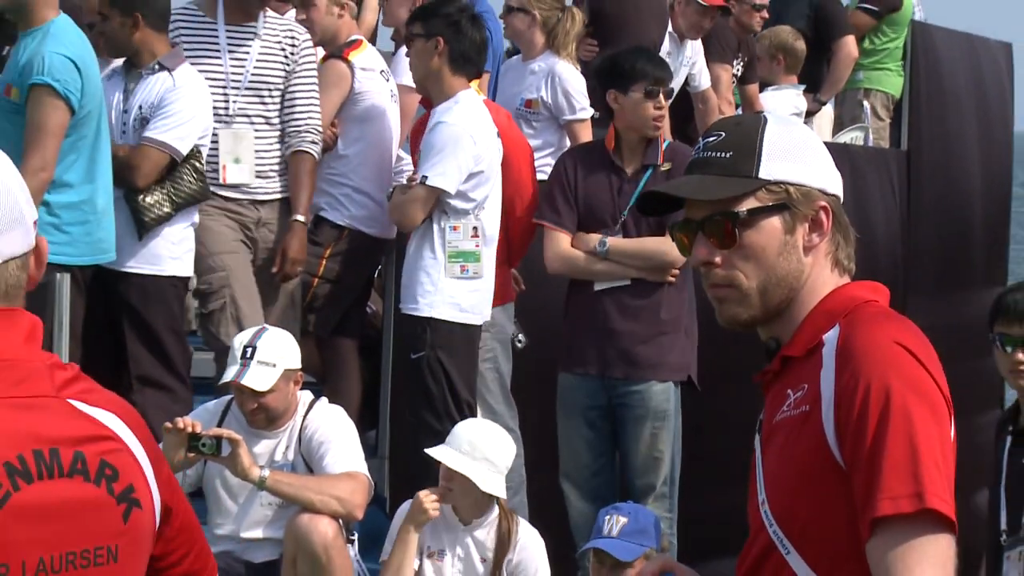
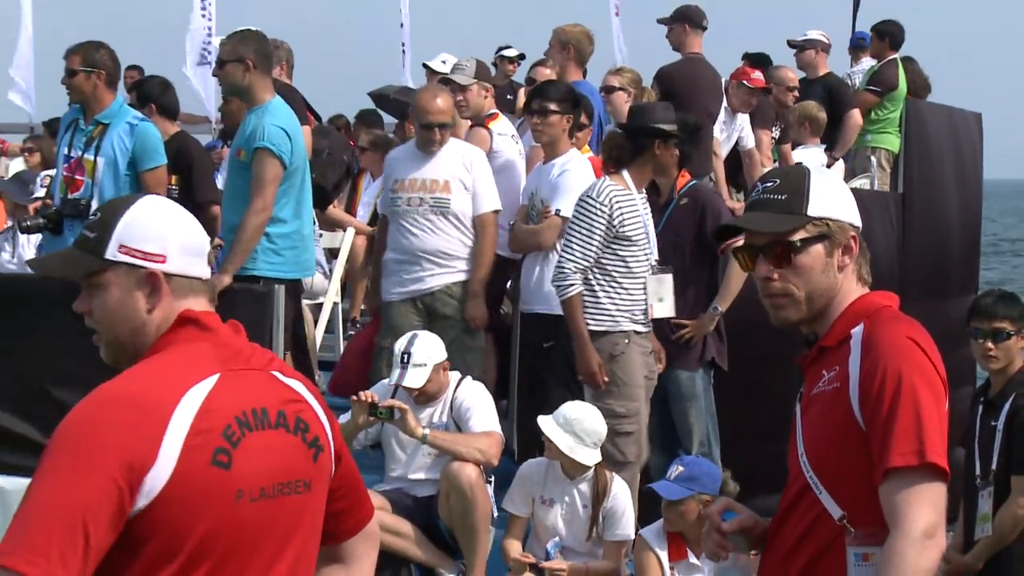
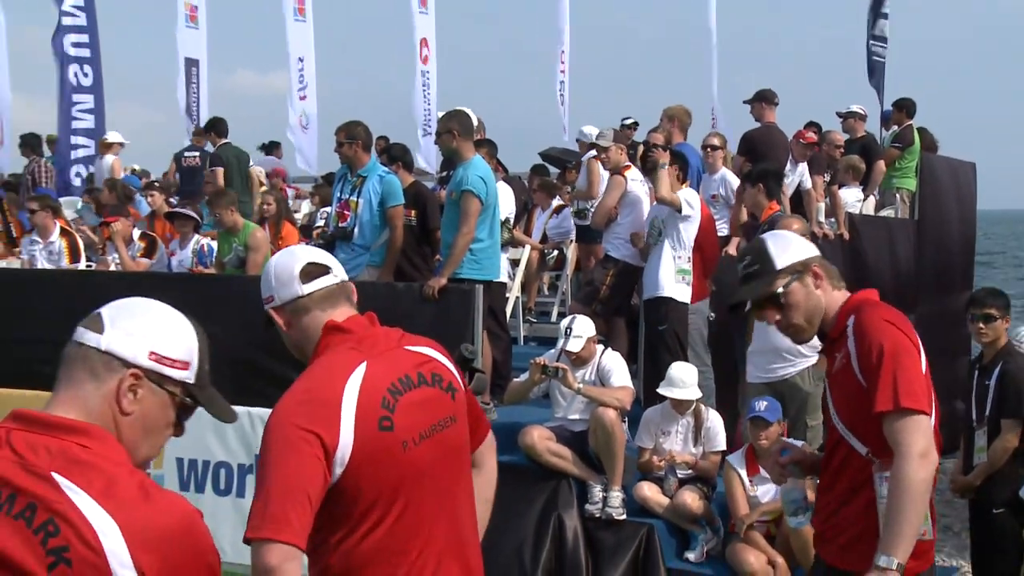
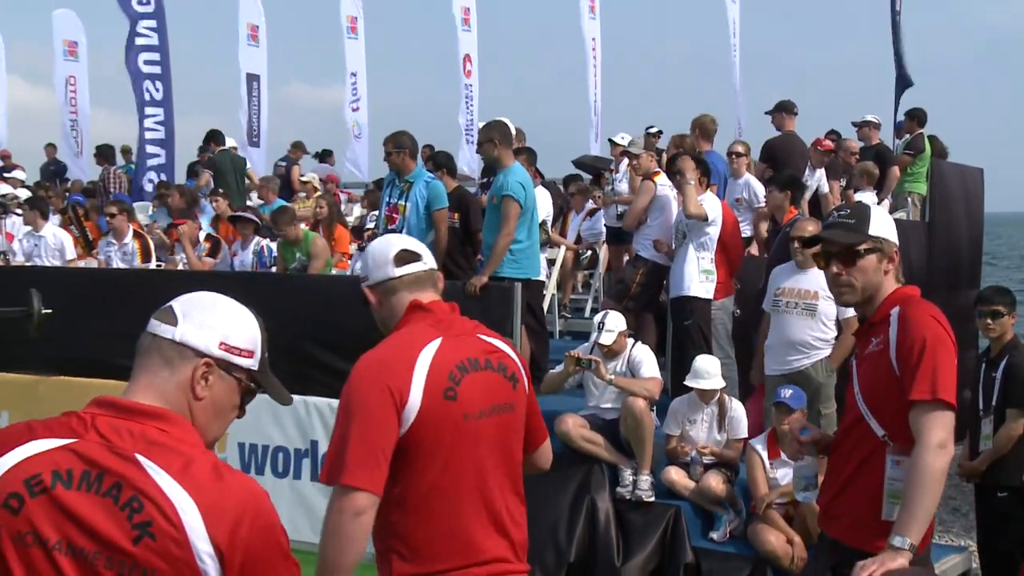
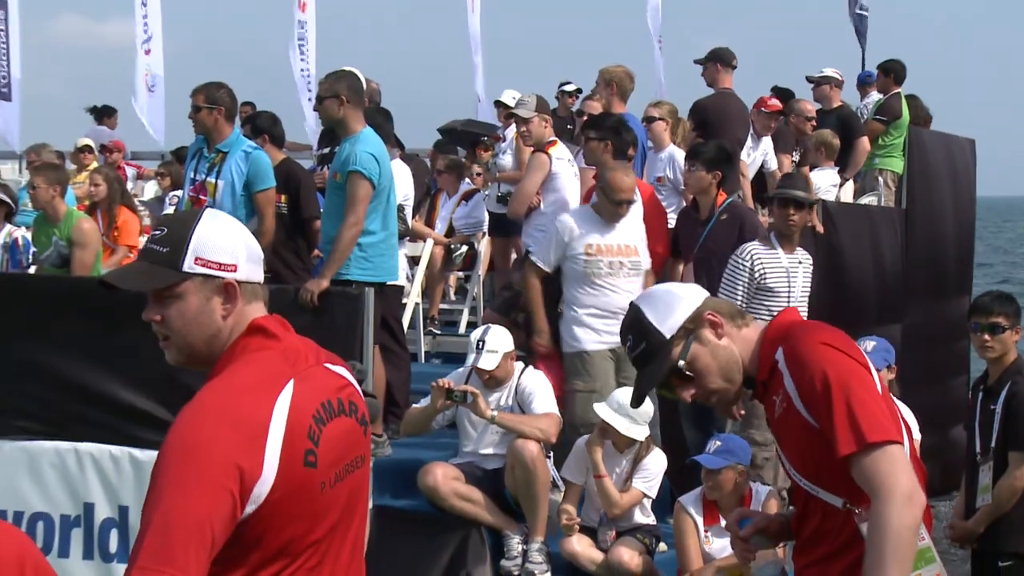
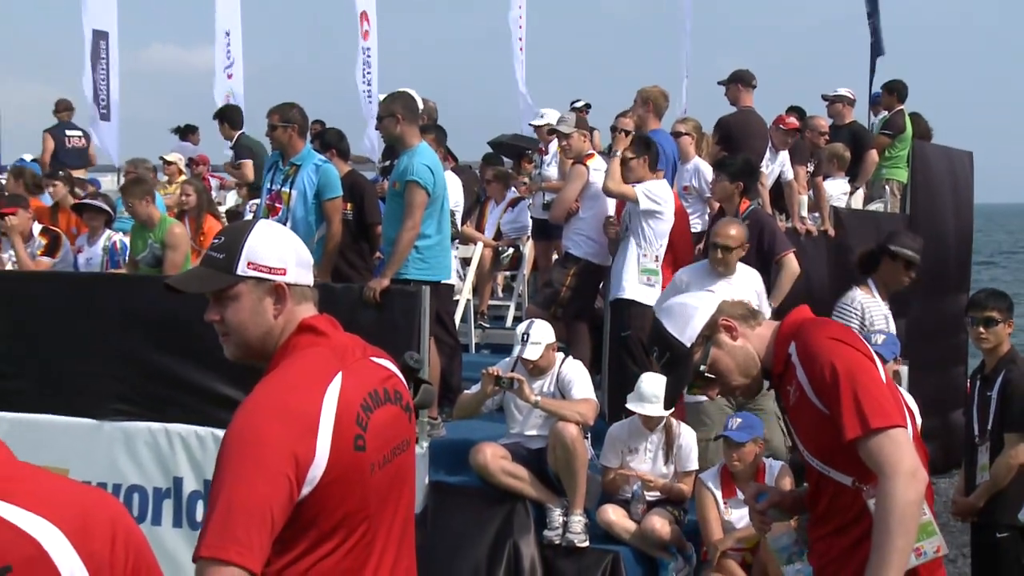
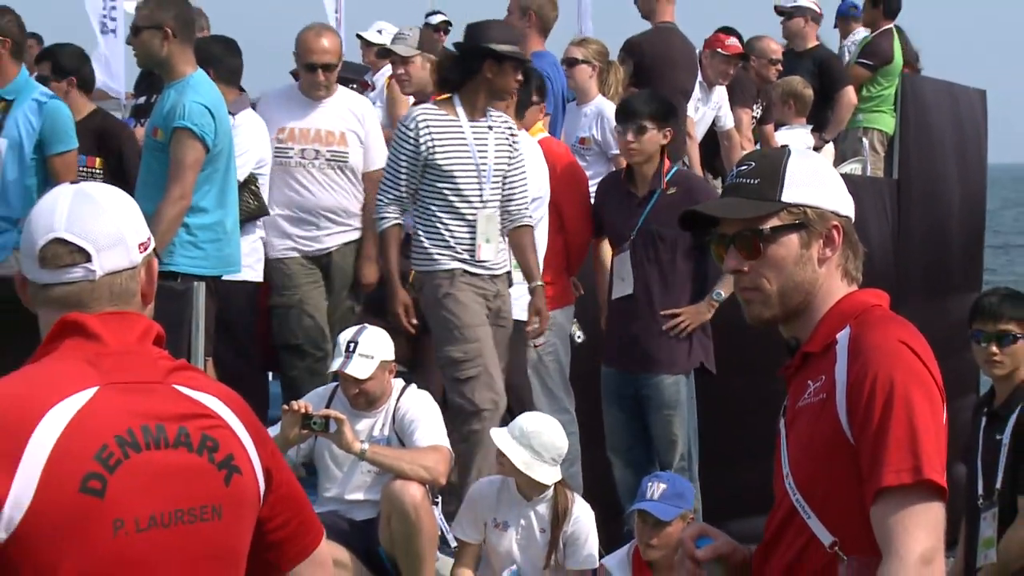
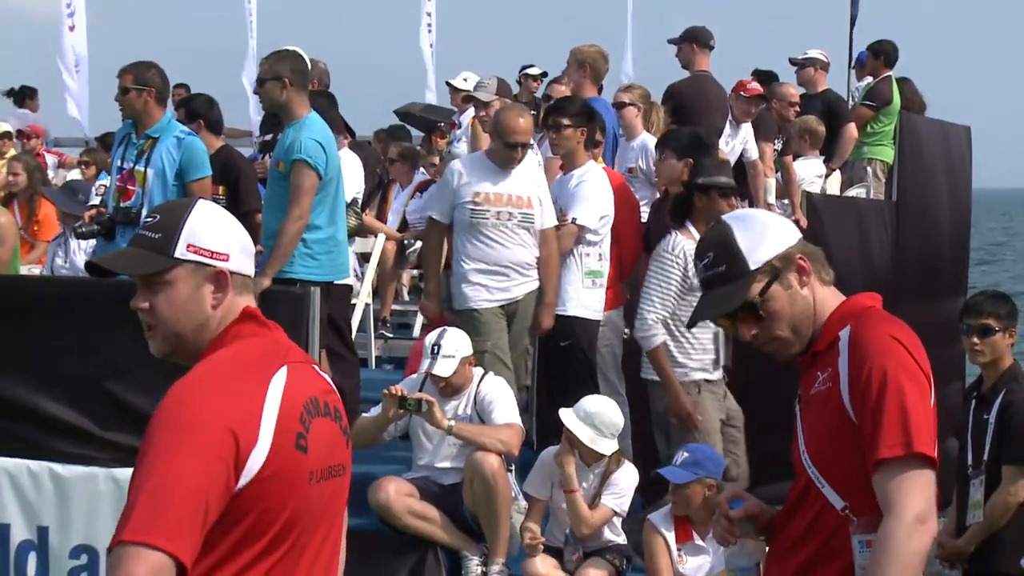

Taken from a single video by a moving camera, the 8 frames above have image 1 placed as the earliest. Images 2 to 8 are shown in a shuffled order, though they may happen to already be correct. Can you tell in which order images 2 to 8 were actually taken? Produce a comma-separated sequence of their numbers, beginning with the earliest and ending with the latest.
7, 2, 8, 5, 6, 3, 4
